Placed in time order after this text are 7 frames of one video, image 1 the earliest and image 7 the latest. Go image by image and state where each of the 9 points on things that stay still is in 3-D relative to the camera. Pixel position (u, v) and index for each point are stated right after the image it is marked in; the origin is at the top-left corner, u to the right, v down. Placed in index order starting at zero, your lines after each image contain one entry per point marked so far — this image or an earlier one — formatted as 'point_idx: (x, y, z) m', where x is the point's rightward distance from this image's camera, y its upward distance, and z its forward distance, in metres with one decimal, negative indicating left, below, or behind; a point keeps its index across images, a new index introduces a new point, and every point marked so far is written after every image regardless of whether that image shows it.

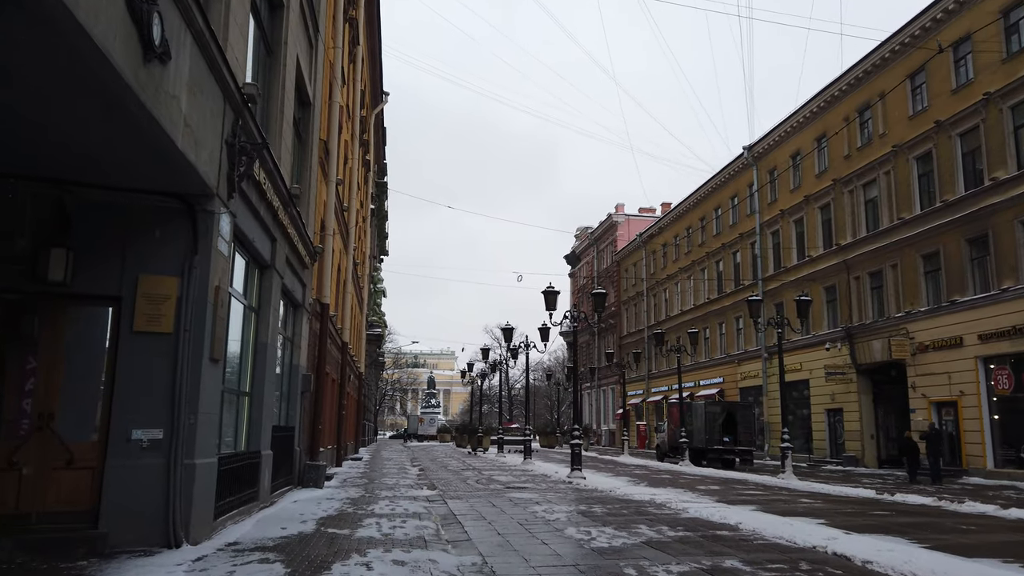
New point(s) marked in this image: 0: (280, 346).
0: (-4.7, -1.2, +14.4) m
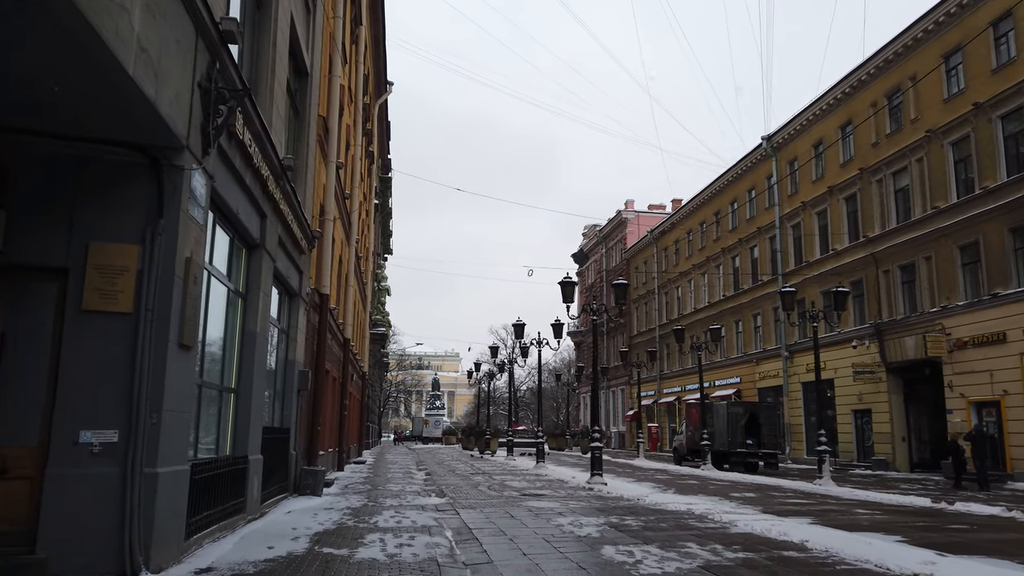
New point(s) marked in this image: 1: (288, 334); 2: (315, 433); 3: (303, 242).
0: (-4.3, -0.9, +13.0) m
1: (-4.5, -0.9, +14.3) m
2: (-4.3, -3.2, +15.7) m
3: (-4.0, +0.9, +13.8) m
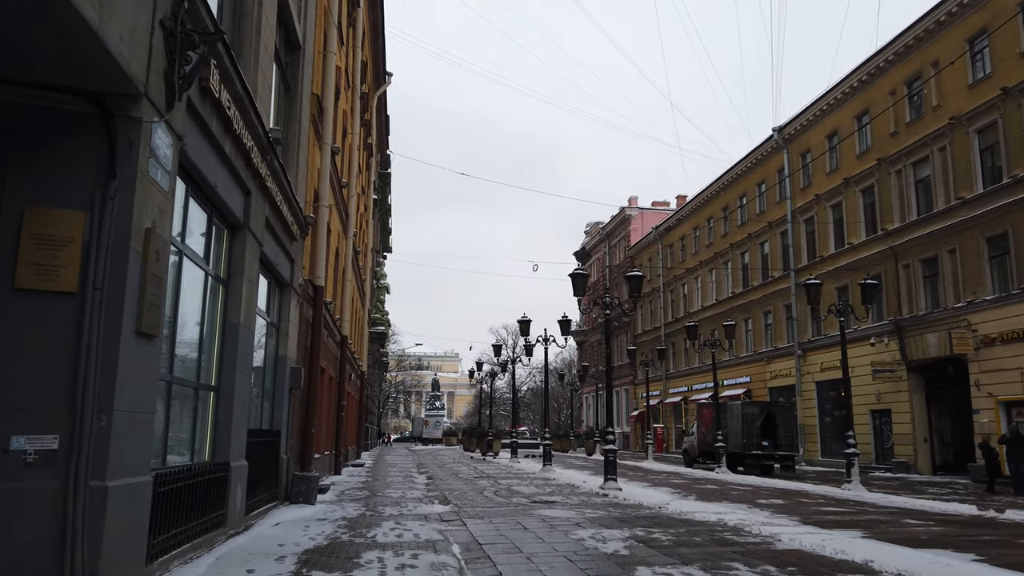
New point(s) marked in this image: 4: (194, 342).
0: (-4.1, -0.7, +11.8) m
1: (-4.3, -0.7, +13.1) m
2: (-4.1, -3.0, +14.5) m
3: (-3.8, +1.1, +12.7) m
4: (-3.7, -0.6, +8.3) m
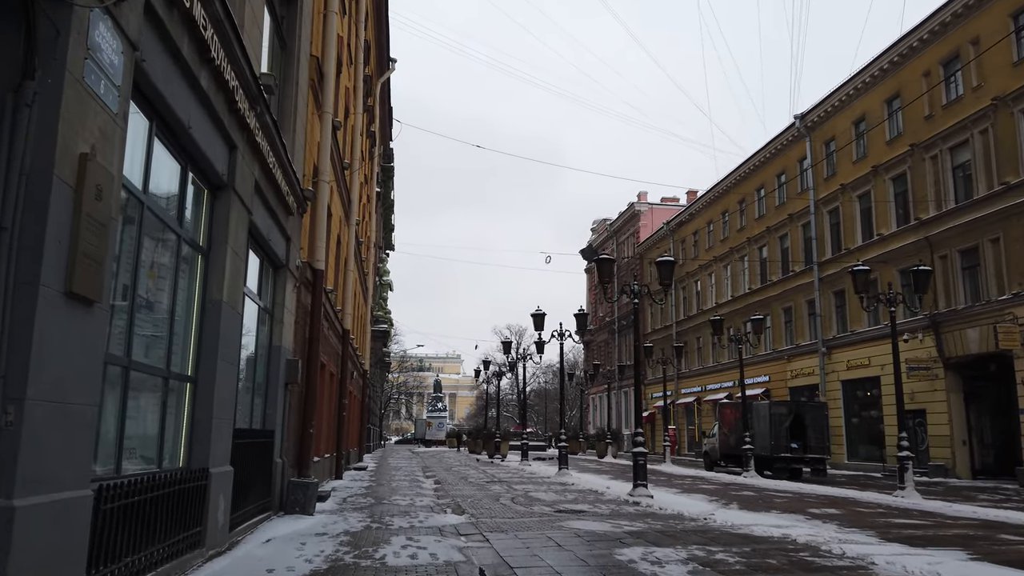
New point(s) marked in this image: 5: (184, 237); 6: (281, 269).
0: (-3.7, -0.4, +10.3) m
1: (-3.9, -0.4, +11.6) m
2: (-3.7, -2.7, +13.0) m
3: (-3.4, +1.4, +11.1) m
4: (-3.3, -0.3, +6.7) m
5: (-3.3, +0.5, +7.2) m
6: (-3.8, +0.3, +11.8) m
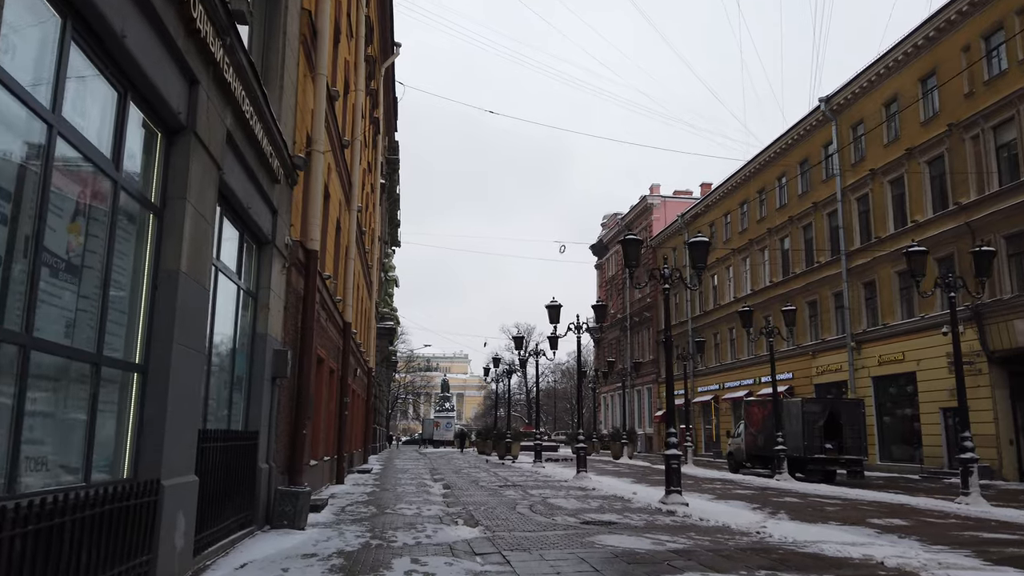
0: (-3.5, -0.1, +8.8) m
1: (-3.6, -0.1, +10.0) m
2: (-3.4, -2.4, +11.4) m
3: (-3.2, +1.7, +9.6) m
4: (-3.0, 0.0, +5.2) m
5: (-3.0, +0.8, +5.7) m
6: (-3.5, +0.6, +10.3) m
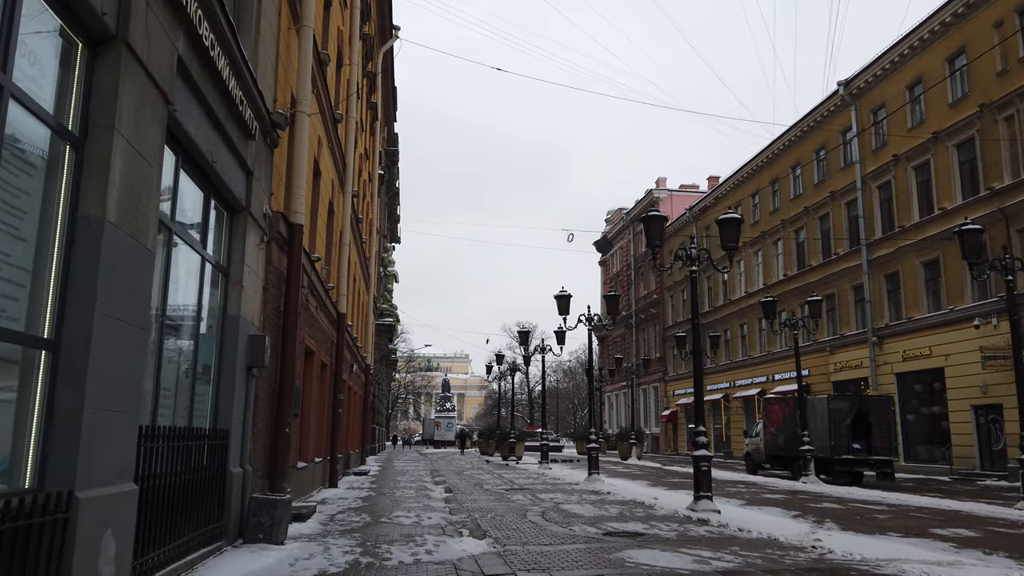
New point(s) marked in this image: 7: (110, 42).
0: (-3.3, +0.2, +7.3) m
1: (-3.4, +0.2, +8.6) m
2: (-3.2, -2.1, +10.0) m
3: (-3.0, +2.0, +8.2) m
4: (-2.9, +0.3, +3.8) m
5: (-2.9, +1.1, +4.3) m
6: (-3.3, +0.9, +8.8) m
7: (-2.8, +1.7, +5.1) m
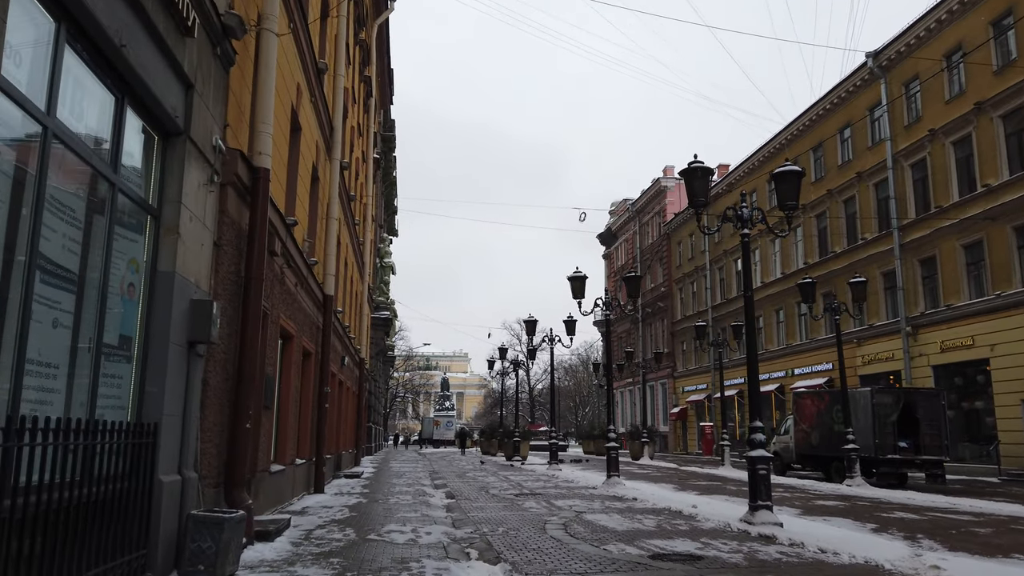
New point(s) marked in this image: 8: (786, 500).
0: (-3.1, +0.6, +5.2) m
1: (-3.2, +0.6, +6.5) m
2: (-3.0, -1.6, +7.9) m
3: (-2.8, +2.4, +6.0) m
4: (-2.6, +0.8, +1.6) m
5: (-2.7, +1.6, +2.1) m
6: (-3.1, +1.4, +6.7) m
7: (-2.6, +2.2, +3.0) m
8: (+5.2, -4.0, +13.7) m
